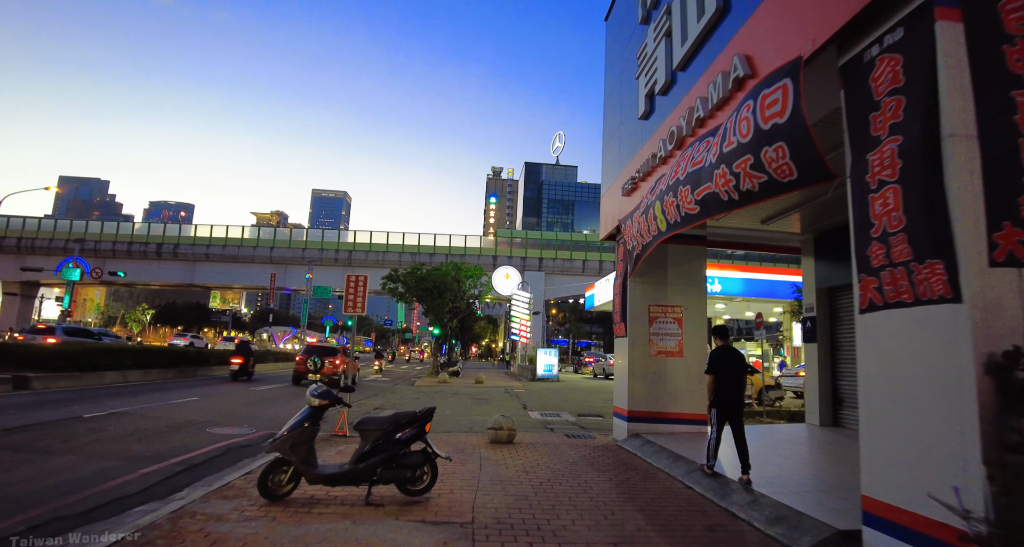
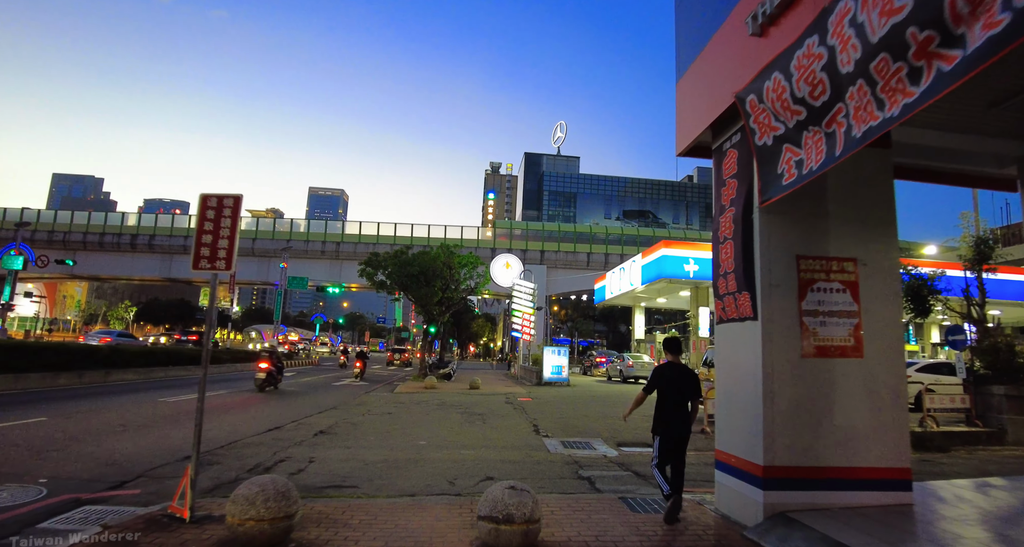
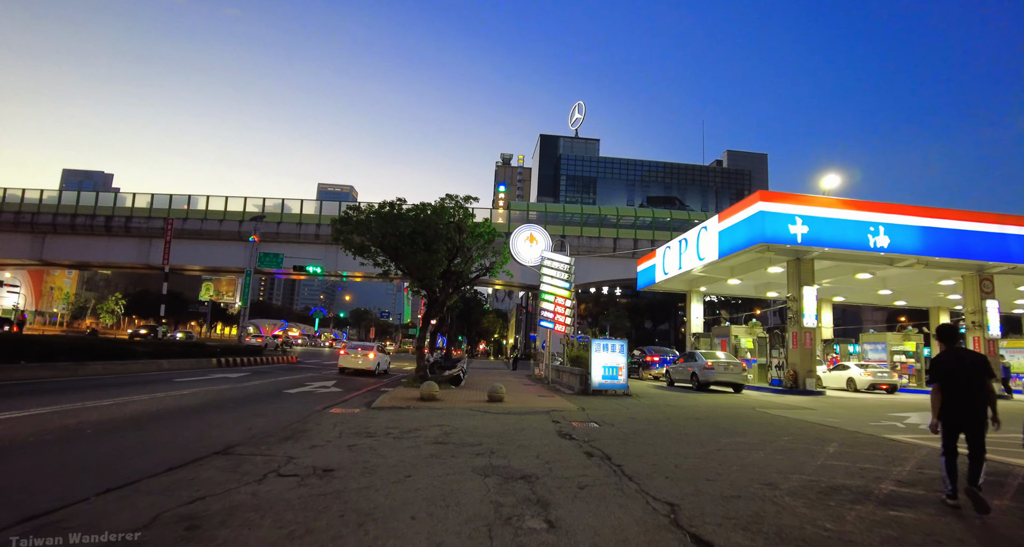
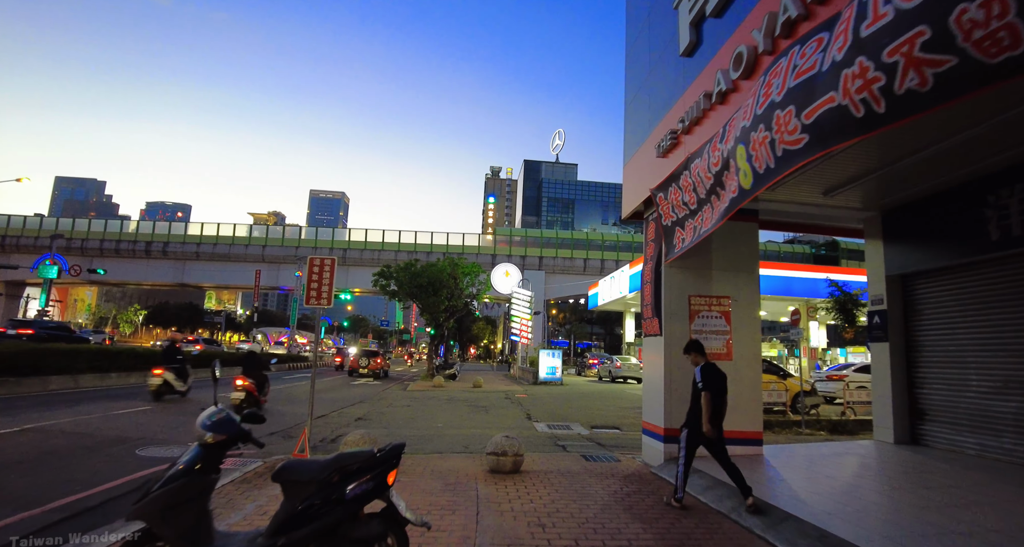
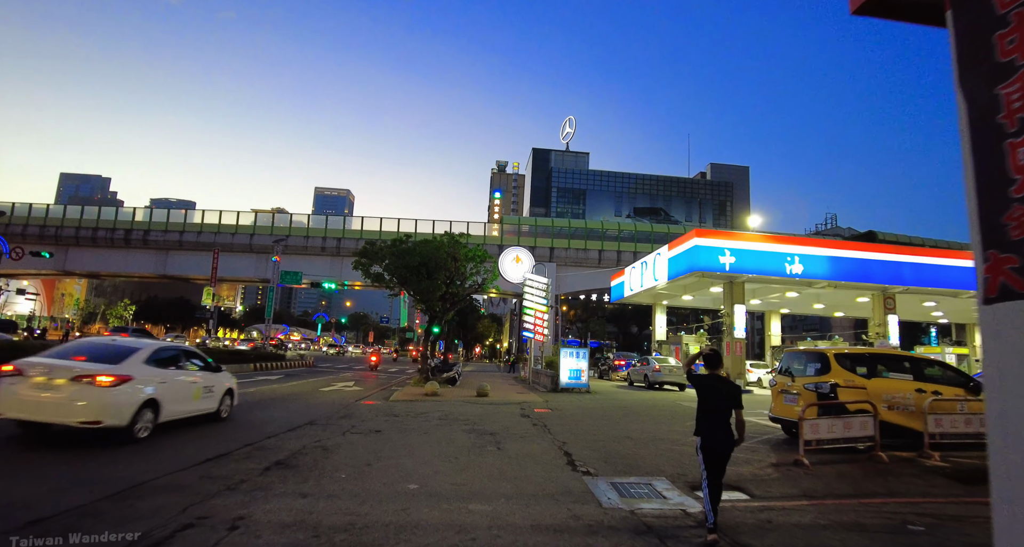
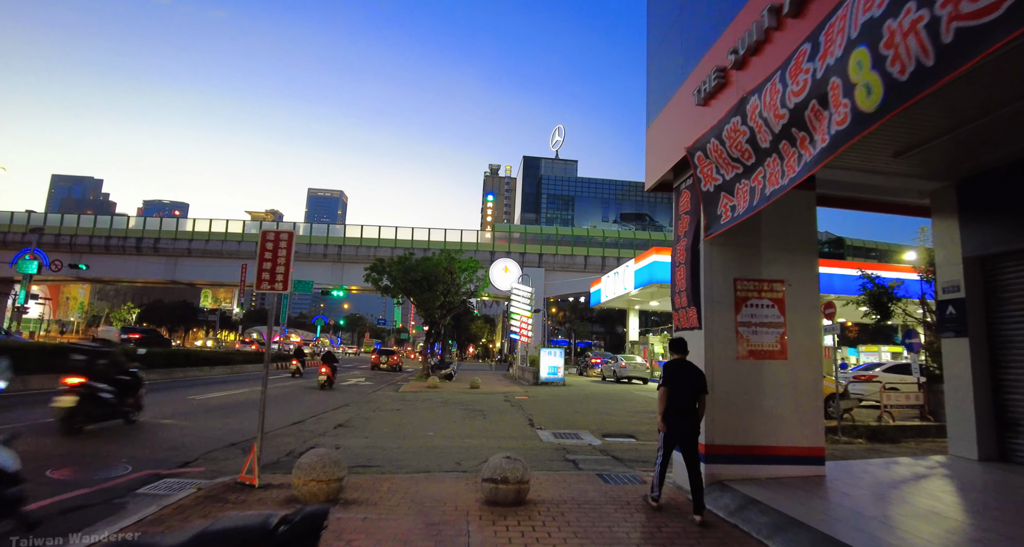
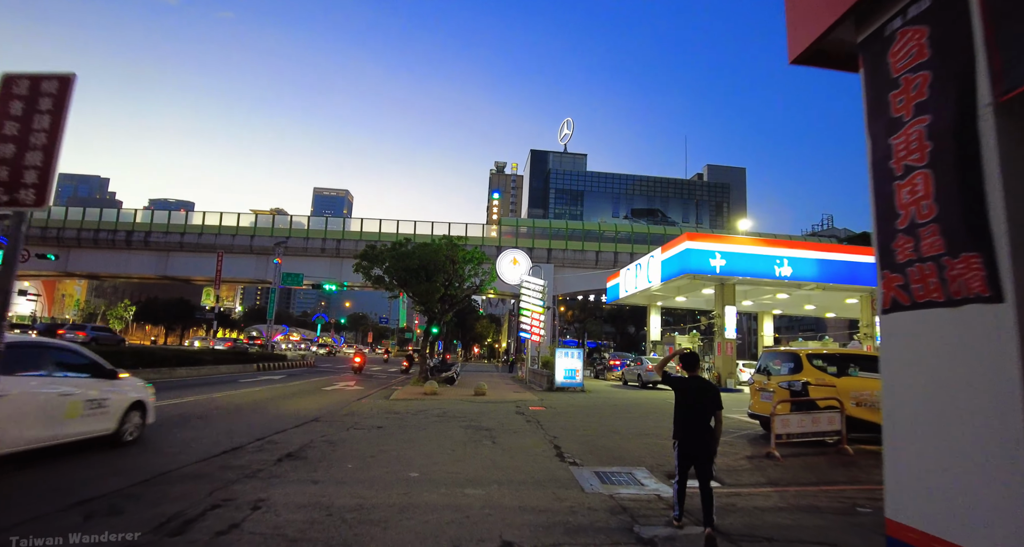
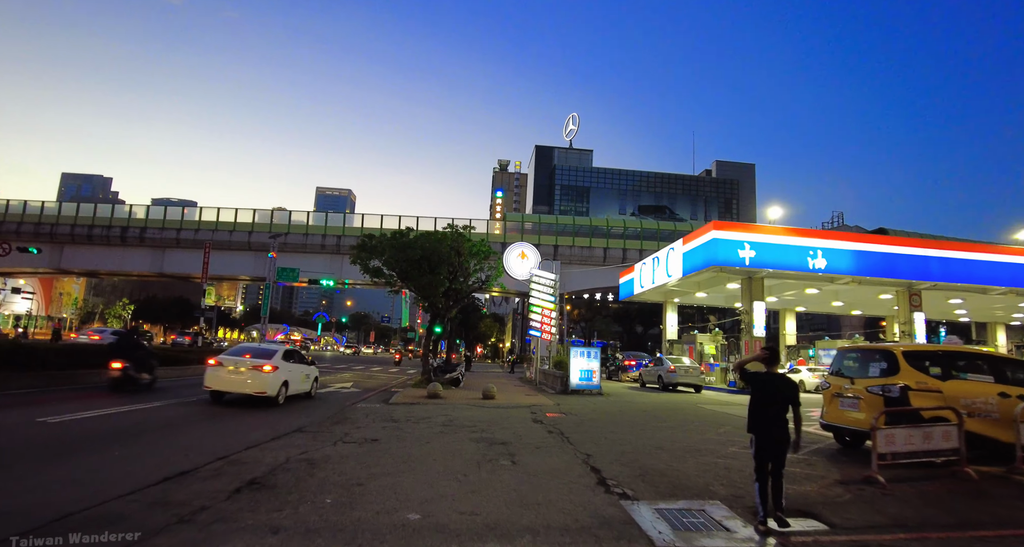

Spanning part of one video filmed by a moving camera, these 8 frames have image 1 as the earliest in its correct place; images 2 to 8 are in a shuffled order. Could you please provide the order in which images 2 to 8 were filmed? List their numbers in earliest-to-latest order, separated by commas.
4, 6, 2, 7, 5, 8, 3
